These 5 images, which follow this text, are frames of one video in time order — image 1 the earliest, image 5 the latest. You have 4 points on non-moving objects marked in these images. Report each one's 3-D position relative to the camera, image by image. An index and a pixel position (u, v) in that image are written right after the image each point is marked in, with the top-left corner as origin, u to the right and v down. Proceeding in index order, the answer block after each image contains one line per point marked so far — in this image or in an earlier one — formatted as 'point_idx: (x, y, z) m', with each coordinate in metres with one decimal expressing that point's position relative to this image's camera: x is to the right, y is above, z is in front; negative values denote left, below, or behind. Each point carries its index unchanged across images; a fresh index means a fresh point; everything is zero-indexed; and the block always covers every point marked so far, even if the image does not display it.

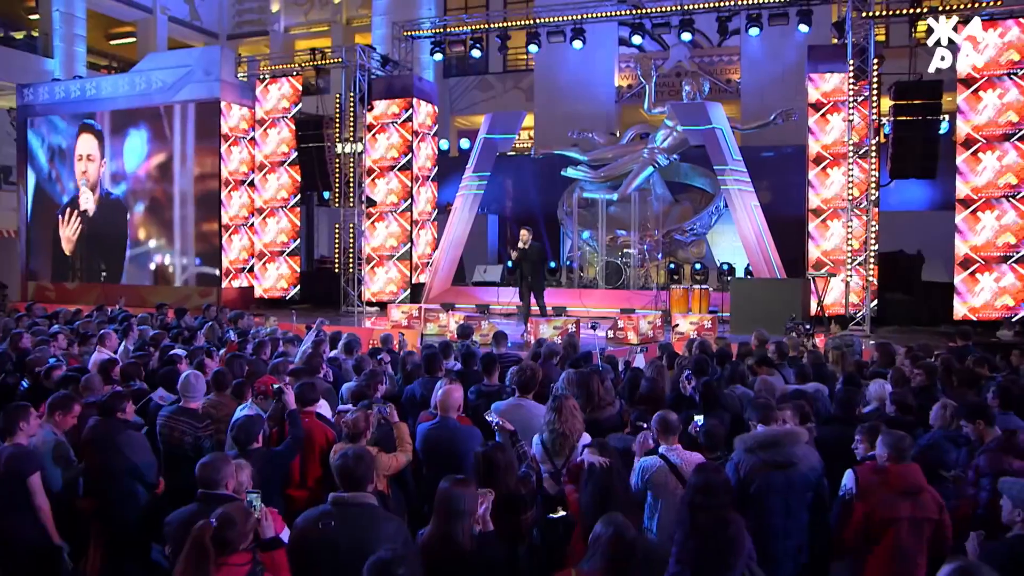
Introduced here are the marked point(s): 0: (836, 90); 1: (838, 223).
0: (+6.0, +3.7, +14.4) m
1: (+6.1, +1.2, +14.6) m
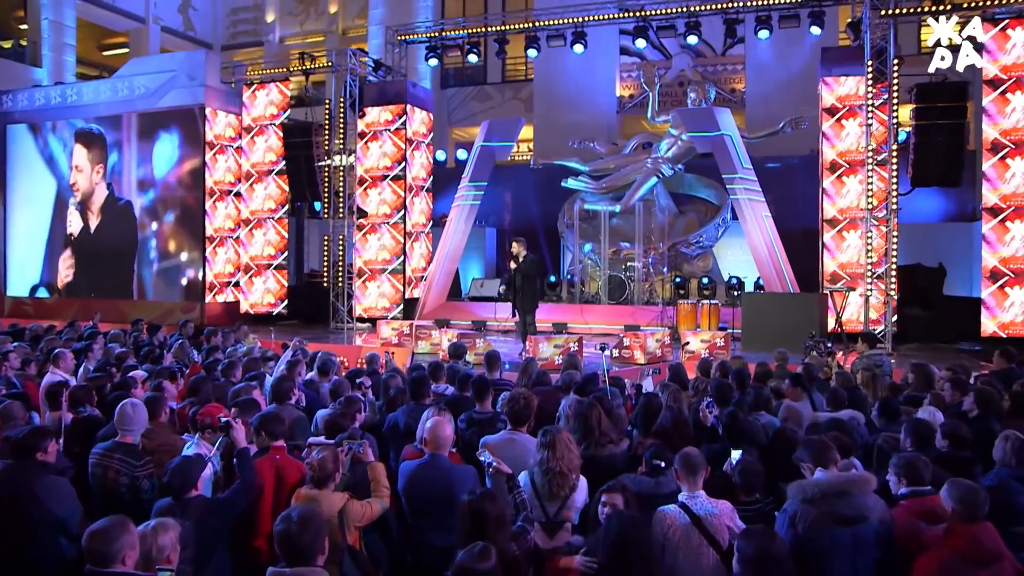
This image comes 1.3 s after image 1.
0: (+6.0, +3.4, +13.7) m
1: (+6.1, +1.0, +13.9) m
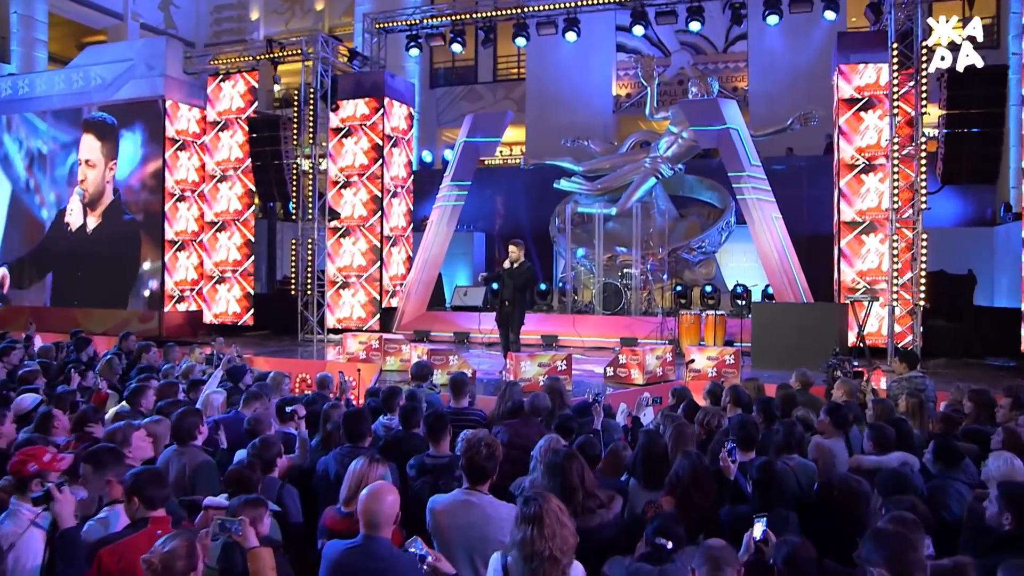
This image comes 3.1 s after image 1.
0: (+5.7, +3.2, +12.5) m
1: (+5.8, +0.8, +12.6) m
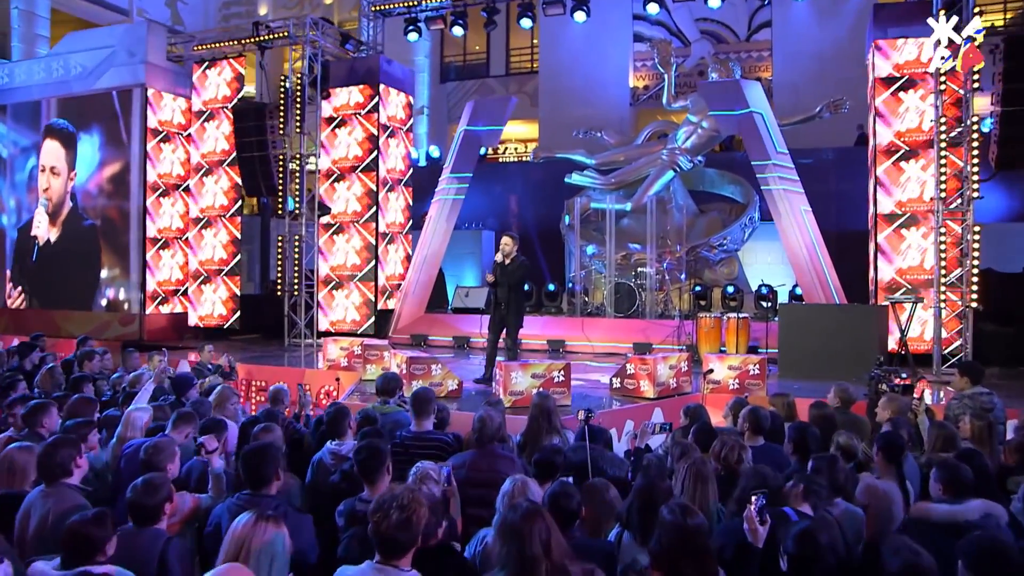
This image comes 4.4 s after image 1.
0: (+5.8, +3.2, +11.3) m
1: (+5.9, +0.8, +11.4) m
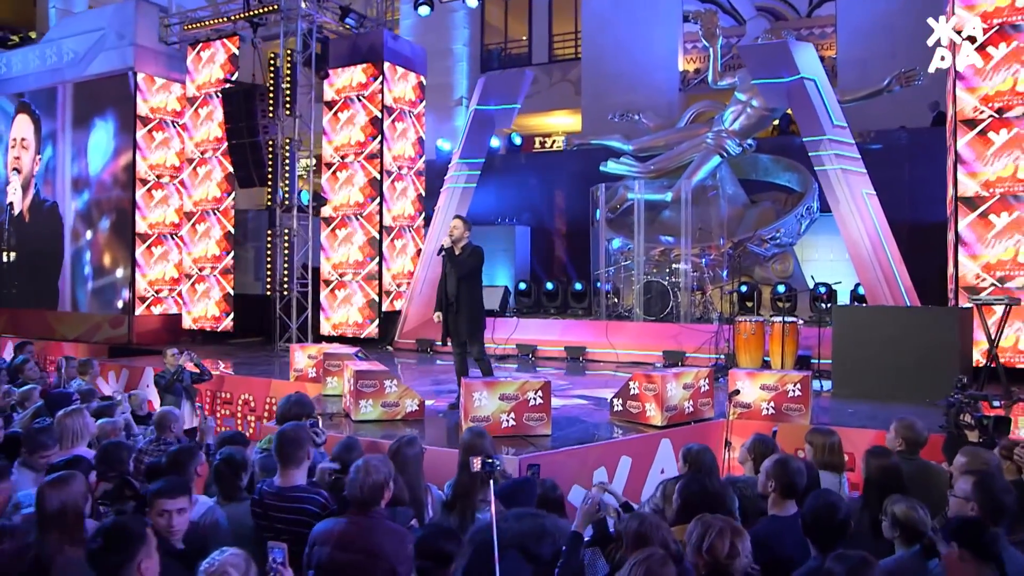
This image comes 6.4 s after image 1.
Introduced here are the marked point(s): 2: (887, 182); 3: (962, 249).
0: (+5.8, +3.3, +9.3) m
1: (+5.9, +0.8, +9.4) m
2: (+7.0, +2.0, +14.8) m
3: (+5.5, +0.5, +9.7) m
